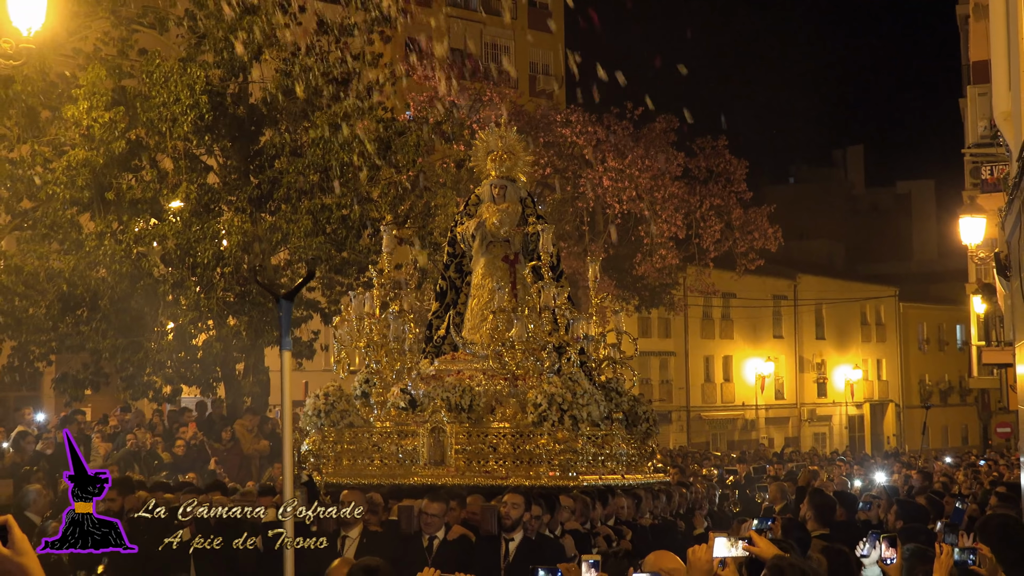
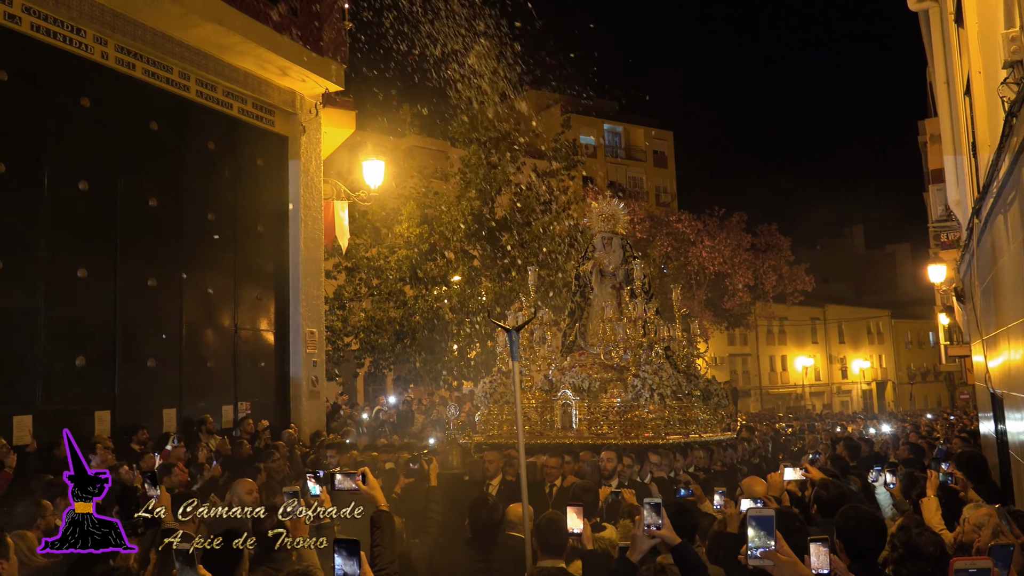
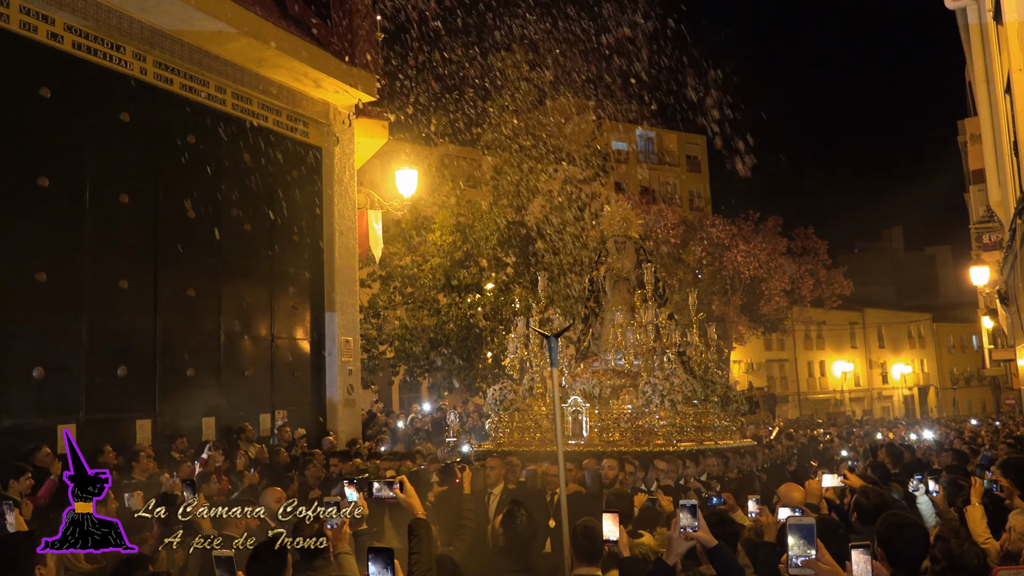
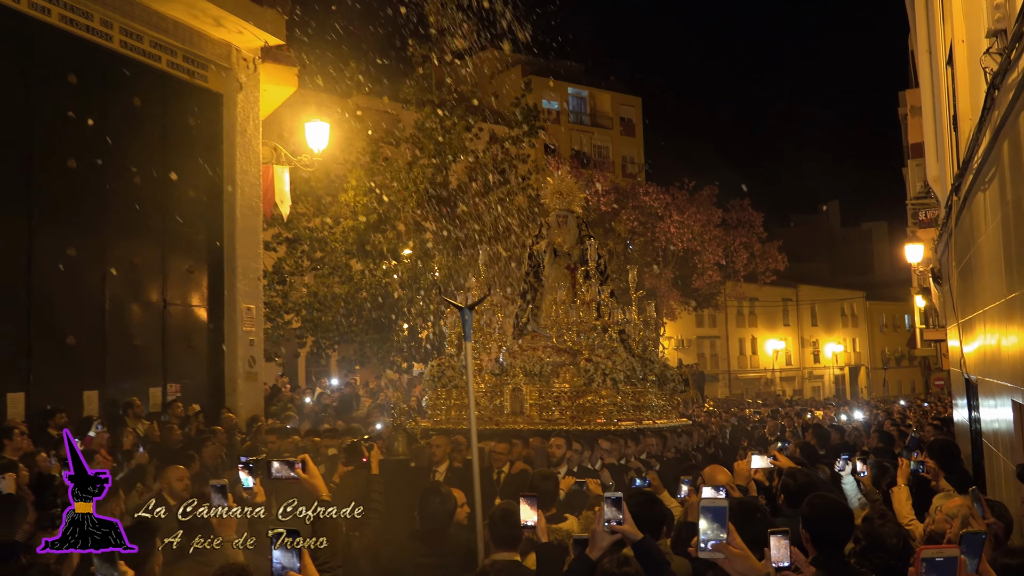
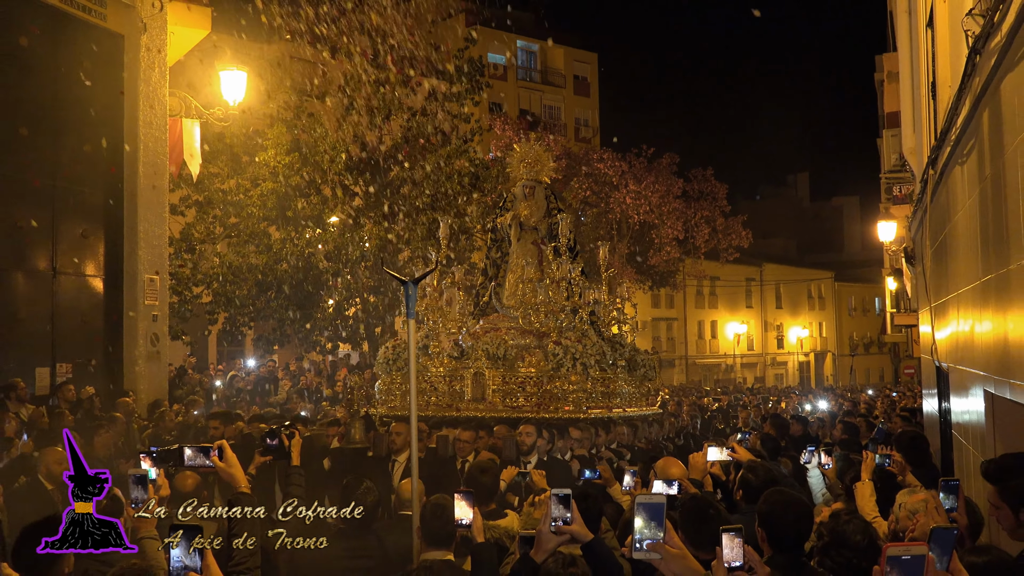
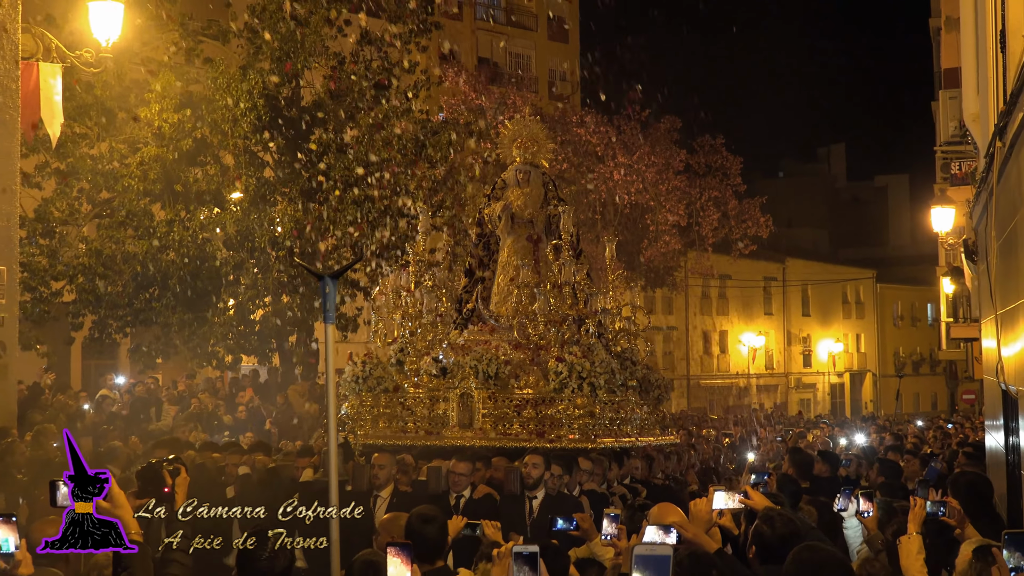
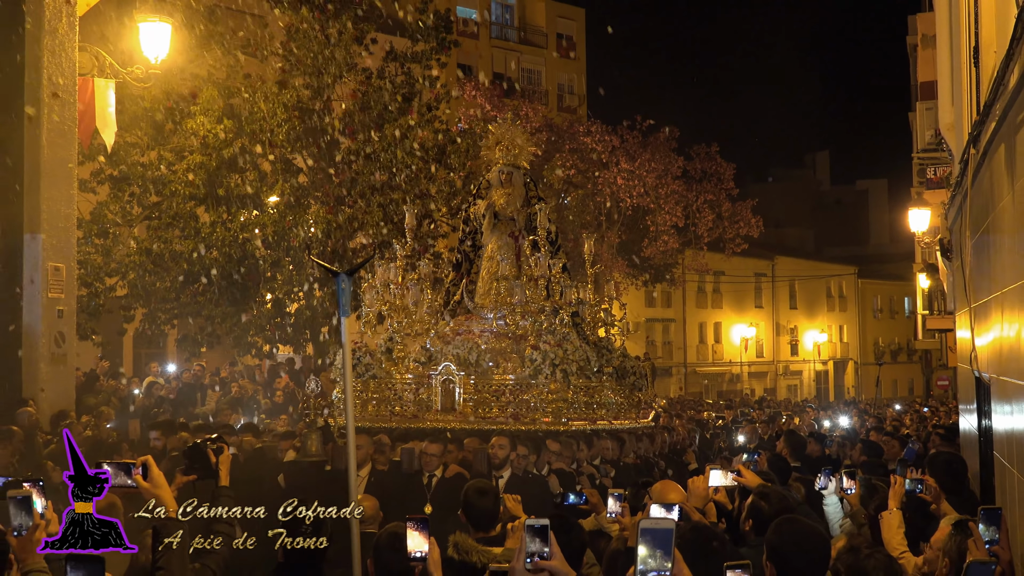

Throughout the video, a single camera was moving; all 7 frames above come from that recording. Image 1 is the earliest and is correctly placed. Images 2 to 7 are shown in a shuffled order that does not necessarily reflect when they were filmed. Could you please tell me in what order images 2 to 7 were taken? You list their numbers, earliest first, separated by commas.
6, 7, 5, 4, 2, 3
